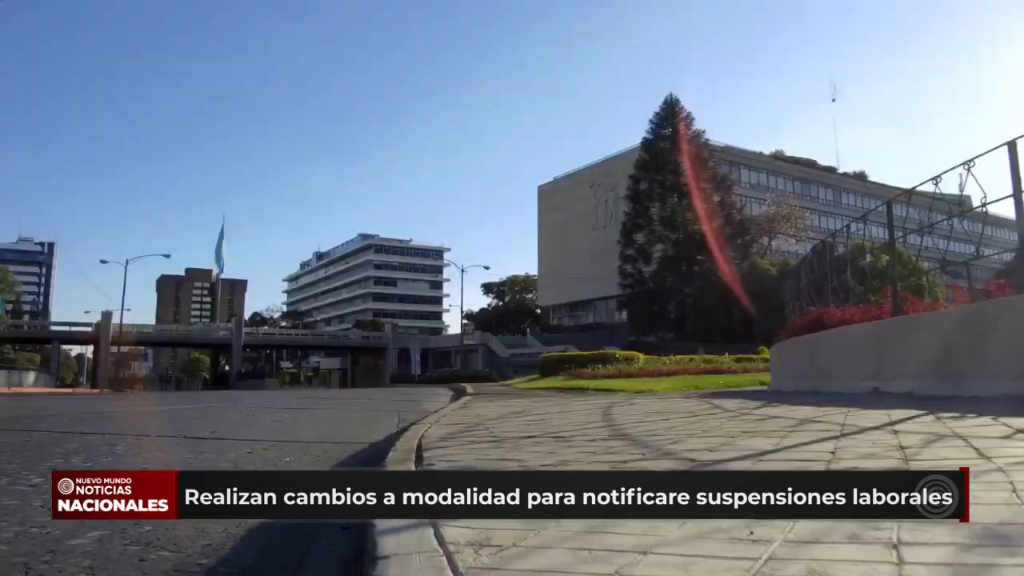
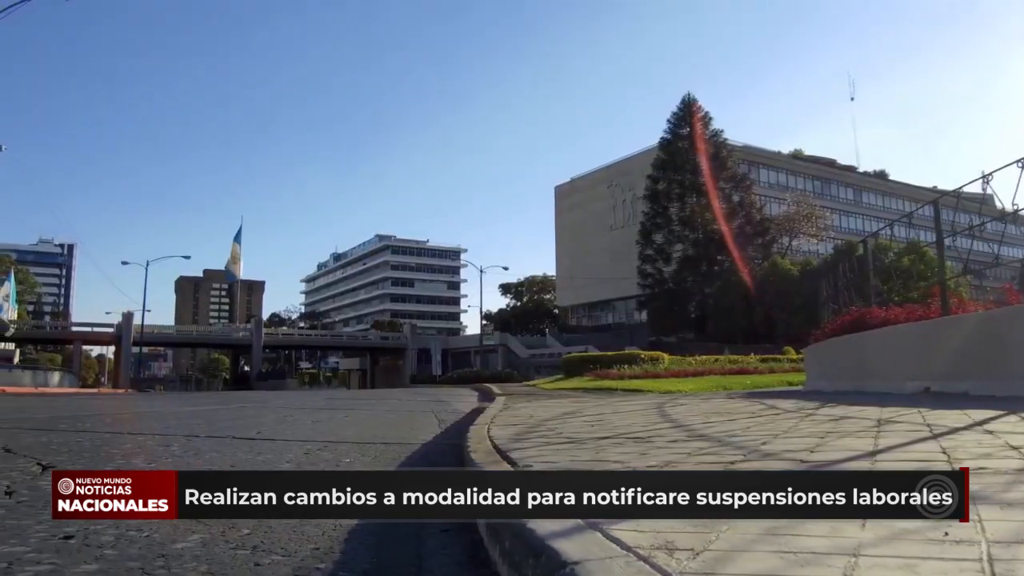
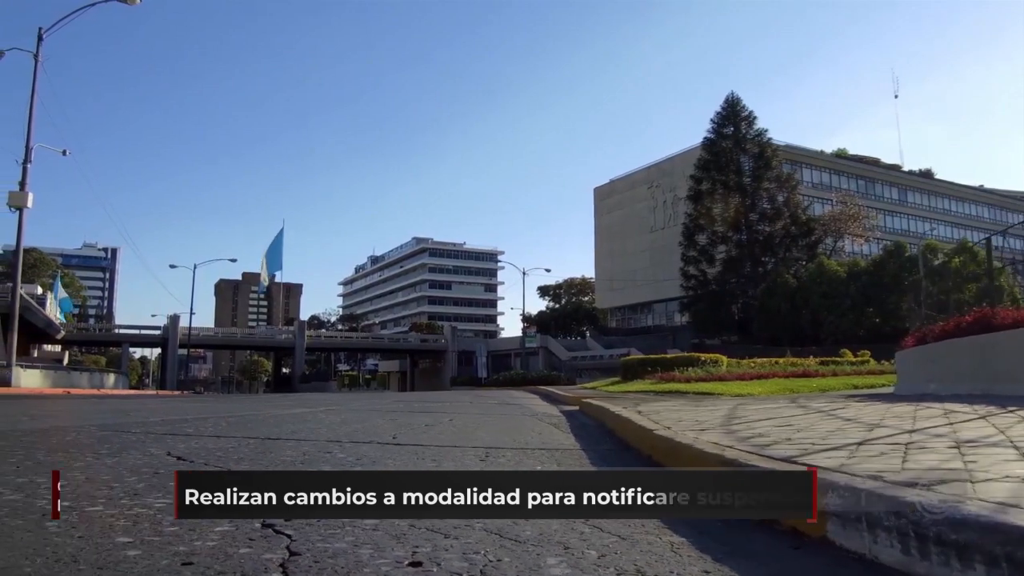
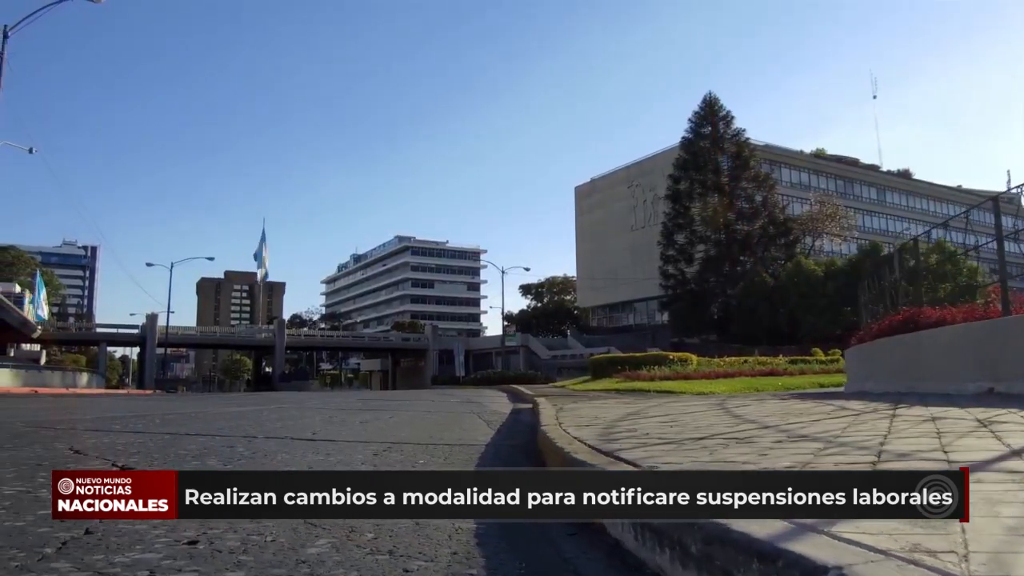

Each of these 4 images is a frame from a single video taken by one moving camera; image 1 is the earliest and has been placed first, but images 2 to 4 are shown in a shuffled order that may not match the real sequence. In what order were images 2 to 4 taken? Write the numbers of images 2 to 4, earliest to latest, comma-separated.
2, 4, 3
